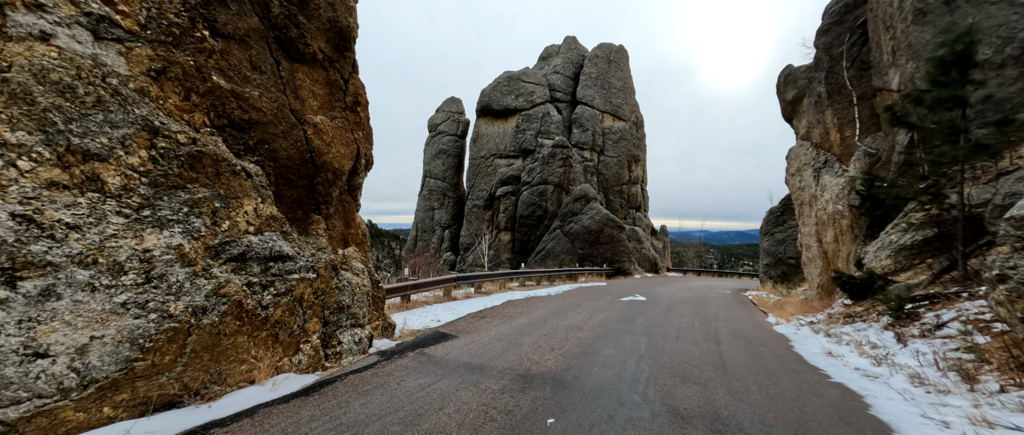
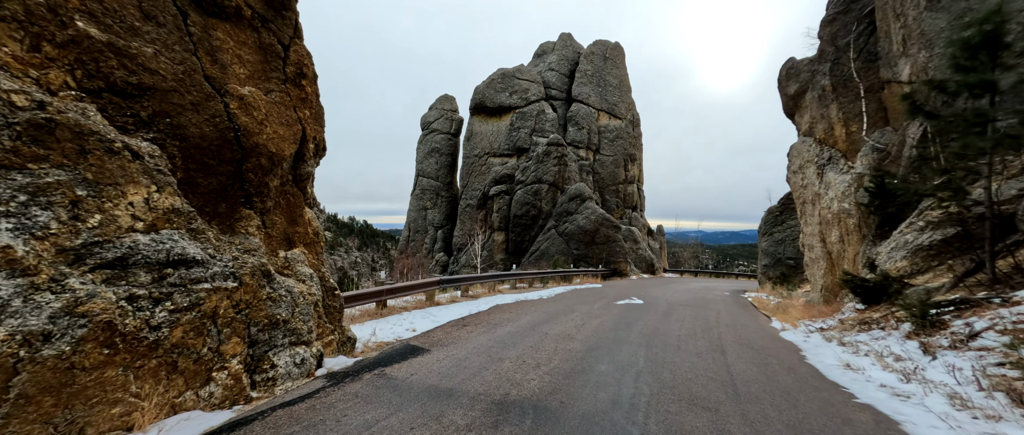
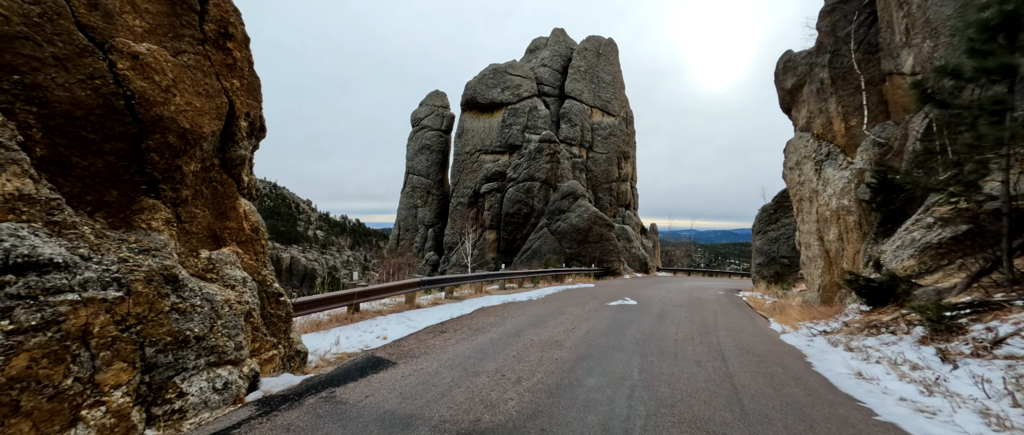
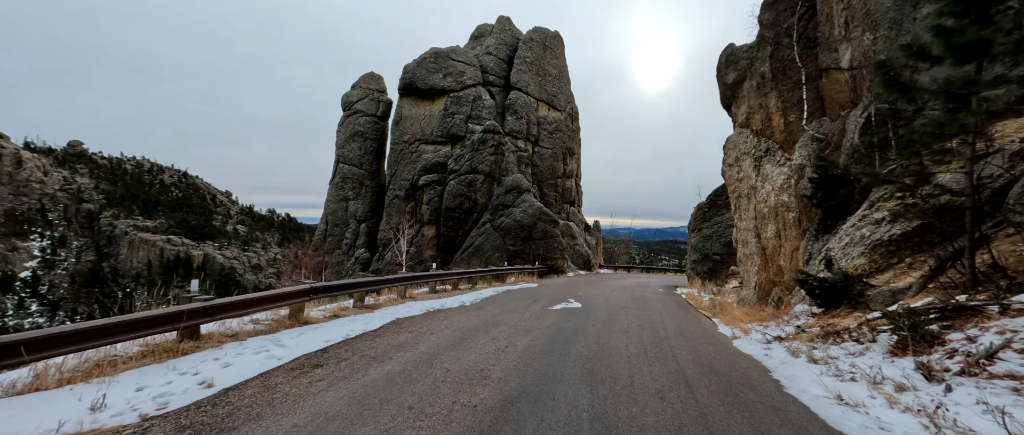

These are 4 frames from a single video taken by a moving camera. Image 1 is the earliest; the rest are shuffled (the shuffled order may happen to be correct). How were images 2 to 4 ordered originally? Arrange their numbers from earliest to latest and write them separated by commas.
2, 3, 4
